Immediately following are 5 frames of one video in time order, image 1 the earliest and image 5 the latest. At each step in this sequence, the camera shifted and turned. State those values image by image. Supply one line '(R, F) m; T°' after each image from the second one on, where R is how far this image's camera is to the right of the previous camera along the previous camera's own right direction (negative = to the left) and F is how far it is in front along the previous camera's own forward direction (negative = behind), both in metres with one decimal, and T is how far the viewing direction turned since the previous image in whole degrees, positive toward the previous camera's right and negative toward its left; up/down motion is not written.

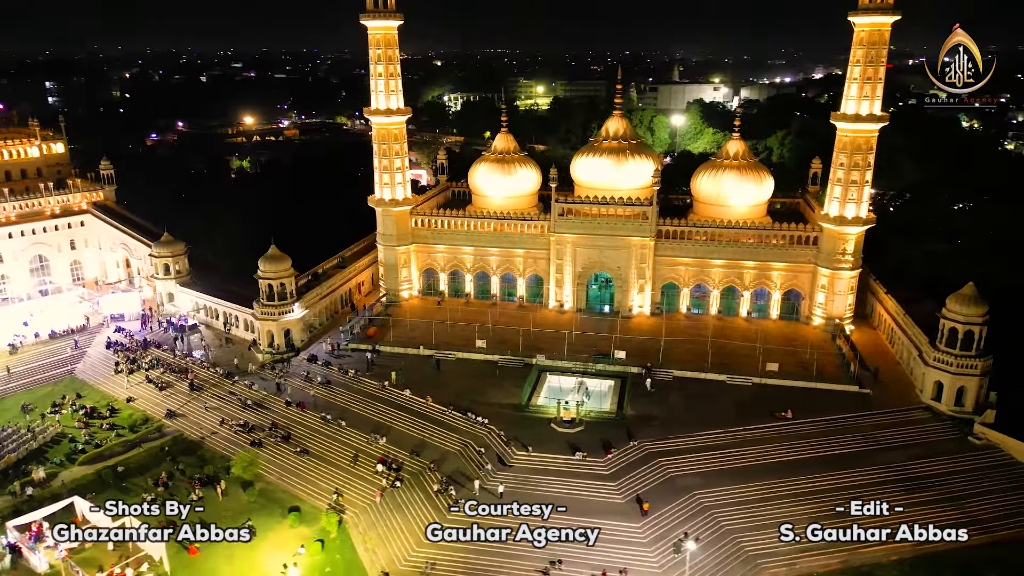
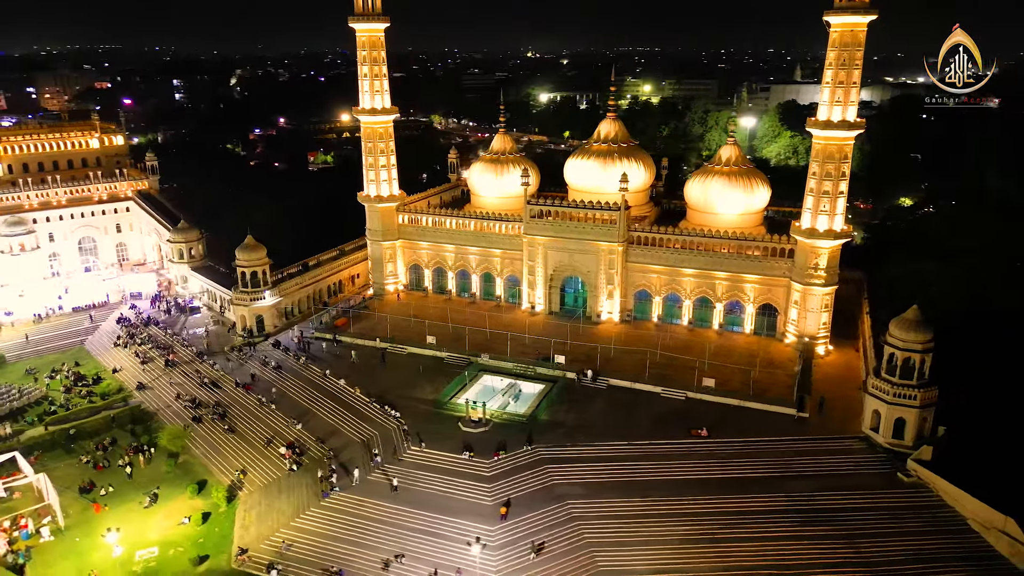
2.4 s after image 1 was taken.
(+7.4, +0.4) m; -9°
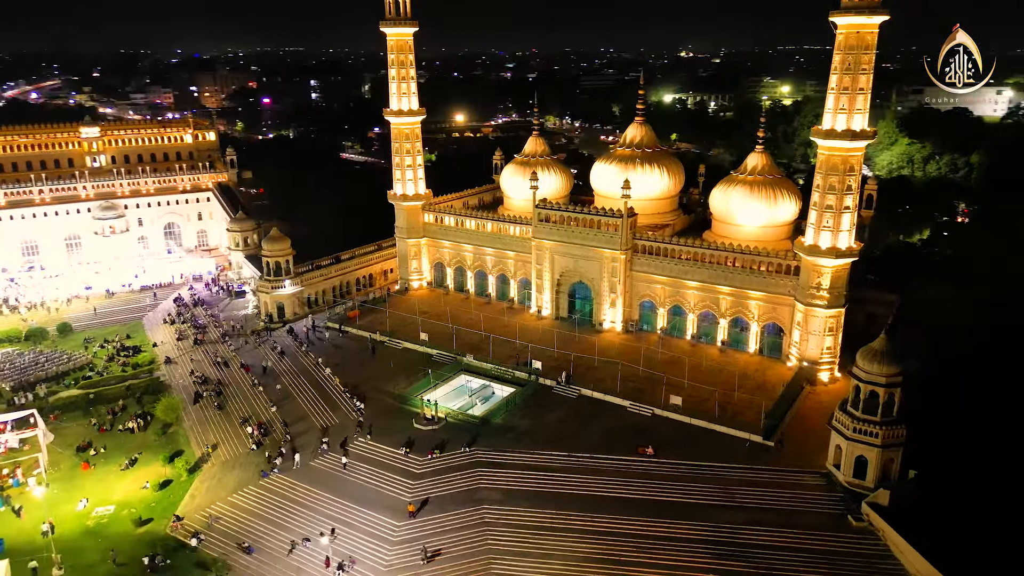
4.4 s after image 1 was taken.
(+6.5, +0.5) m; -11°
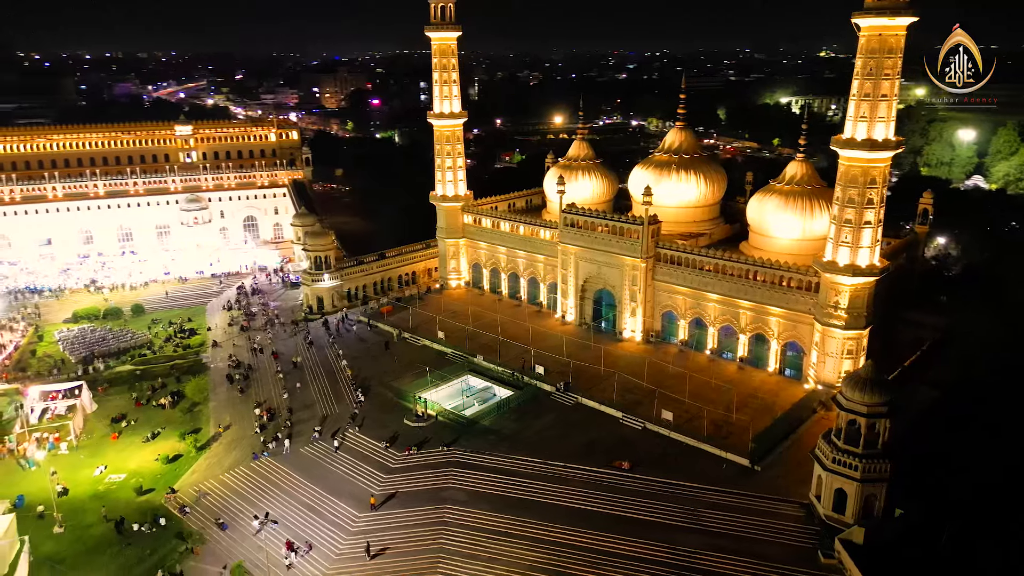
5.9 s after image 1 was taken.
(+4.5, +0.3) m; -9°
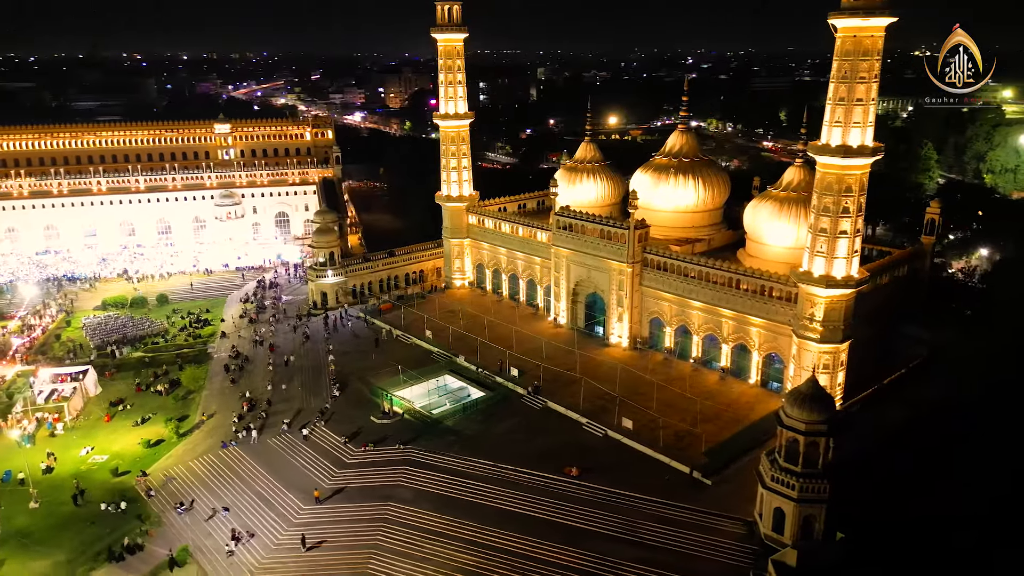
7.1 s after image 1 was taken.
(+3.9, +0.2) m; -6°
